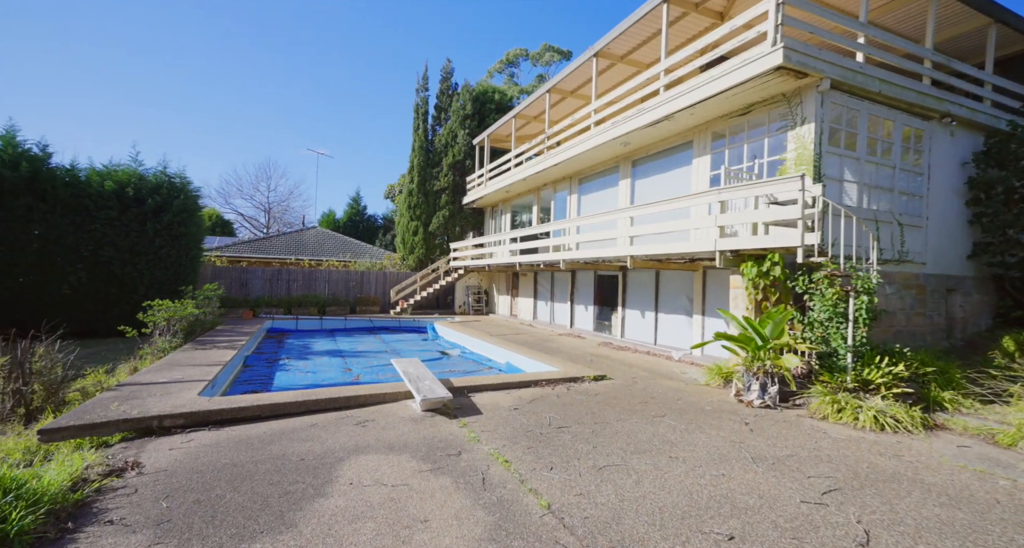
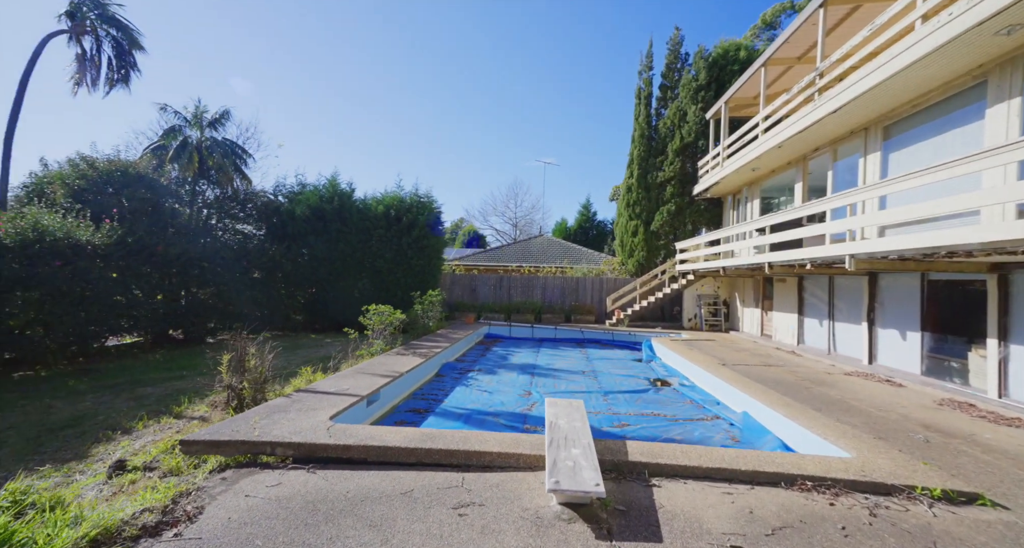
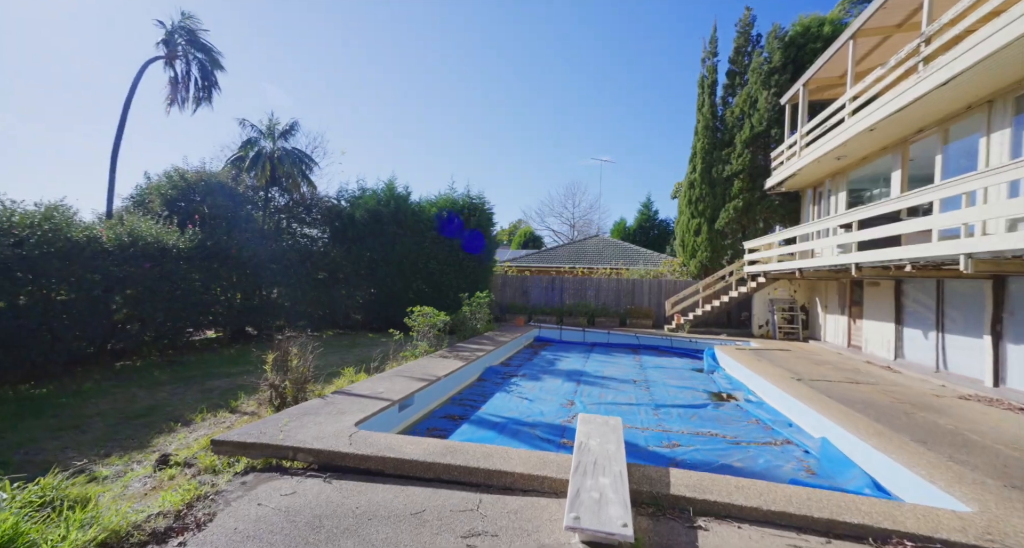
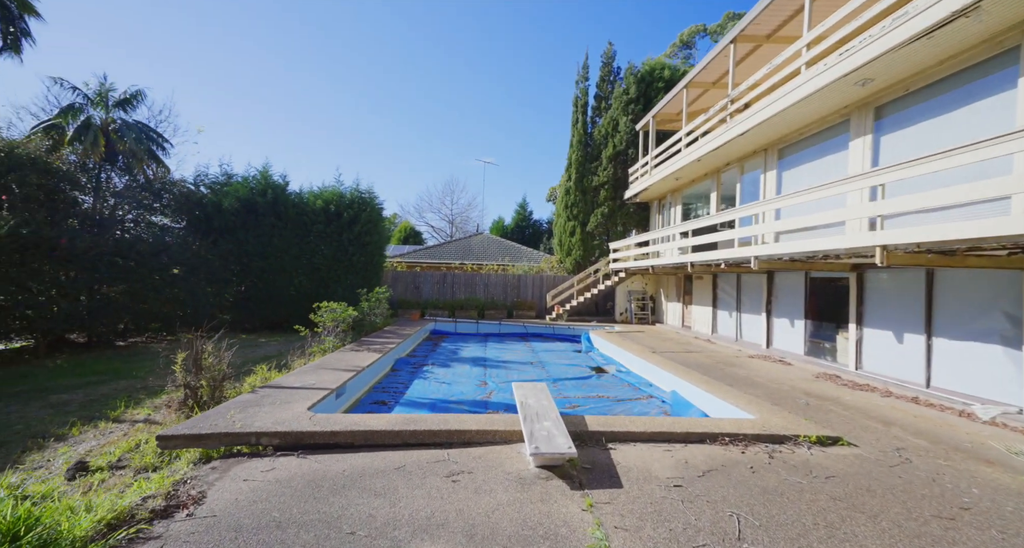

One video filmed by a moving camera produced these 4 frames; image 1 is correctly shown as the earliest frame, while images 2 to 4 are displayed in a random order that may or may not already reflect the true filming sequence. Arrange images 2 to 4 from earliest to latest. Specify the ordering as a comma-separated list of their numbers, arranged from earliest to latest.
4, 2, 3
